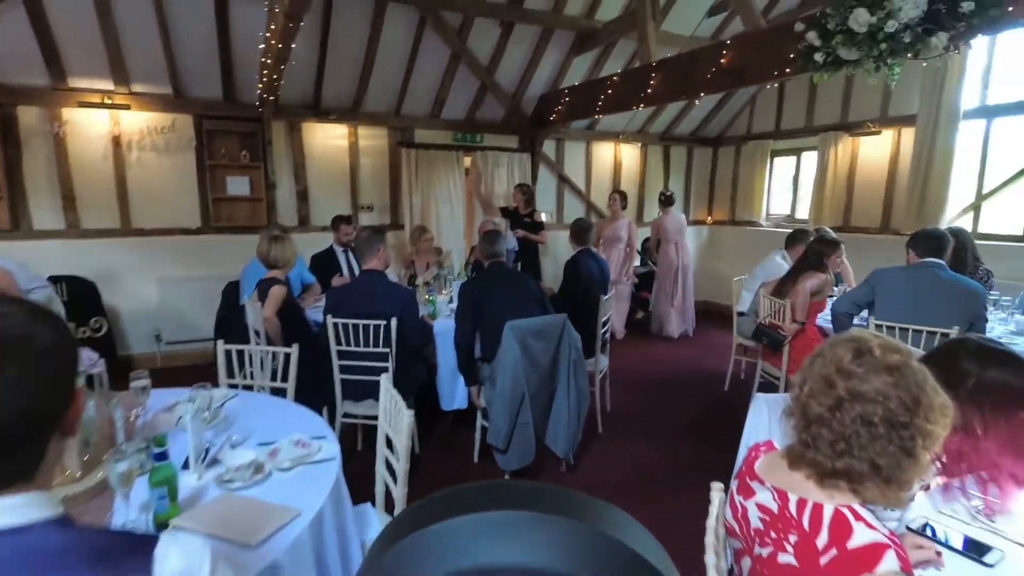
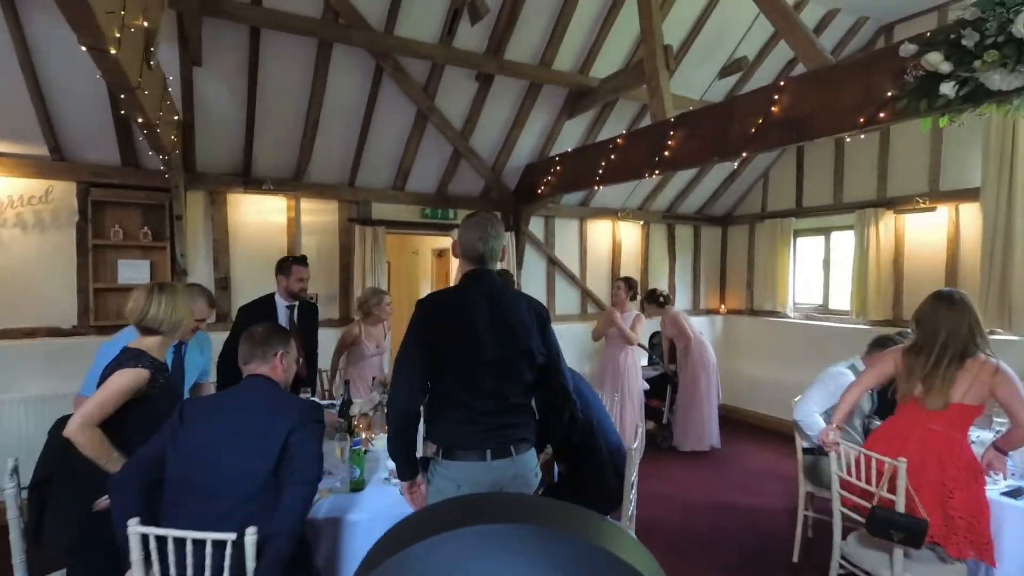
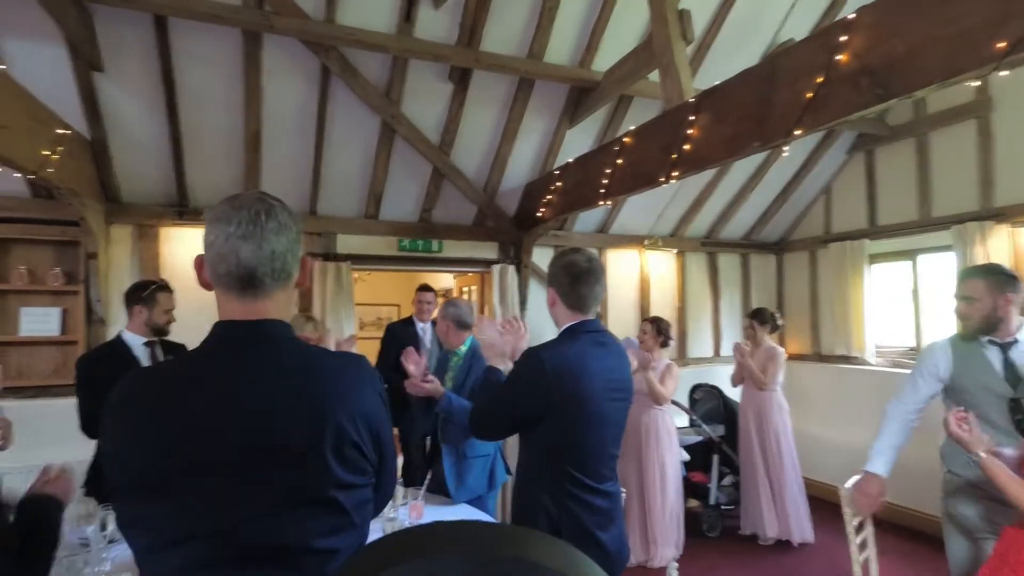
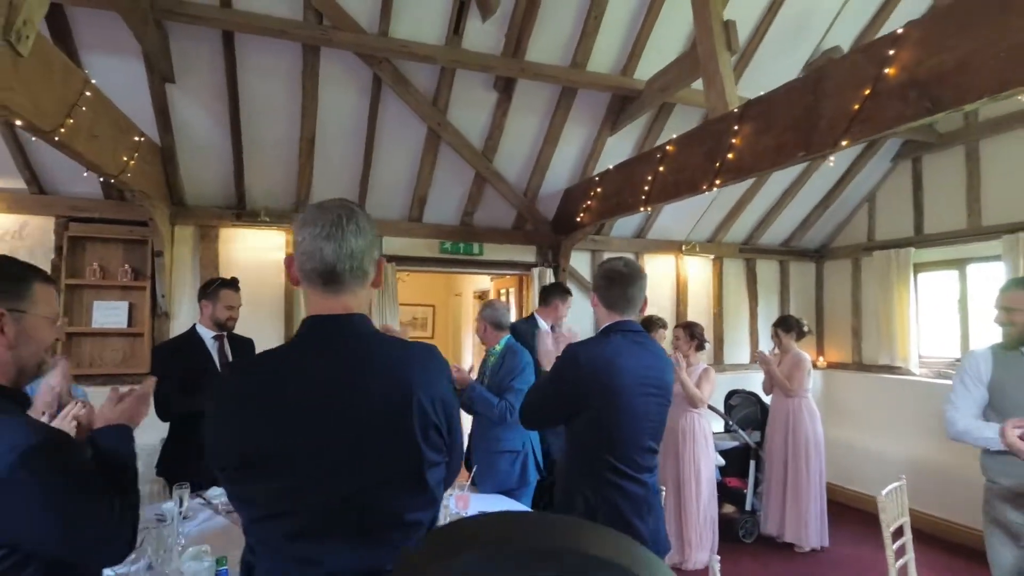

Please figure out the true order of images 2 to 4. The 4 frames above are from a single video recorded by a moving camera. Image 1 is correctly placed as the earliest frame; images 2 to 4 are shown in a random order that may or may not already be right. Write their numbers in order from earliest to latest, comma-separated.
2, 3, 4
